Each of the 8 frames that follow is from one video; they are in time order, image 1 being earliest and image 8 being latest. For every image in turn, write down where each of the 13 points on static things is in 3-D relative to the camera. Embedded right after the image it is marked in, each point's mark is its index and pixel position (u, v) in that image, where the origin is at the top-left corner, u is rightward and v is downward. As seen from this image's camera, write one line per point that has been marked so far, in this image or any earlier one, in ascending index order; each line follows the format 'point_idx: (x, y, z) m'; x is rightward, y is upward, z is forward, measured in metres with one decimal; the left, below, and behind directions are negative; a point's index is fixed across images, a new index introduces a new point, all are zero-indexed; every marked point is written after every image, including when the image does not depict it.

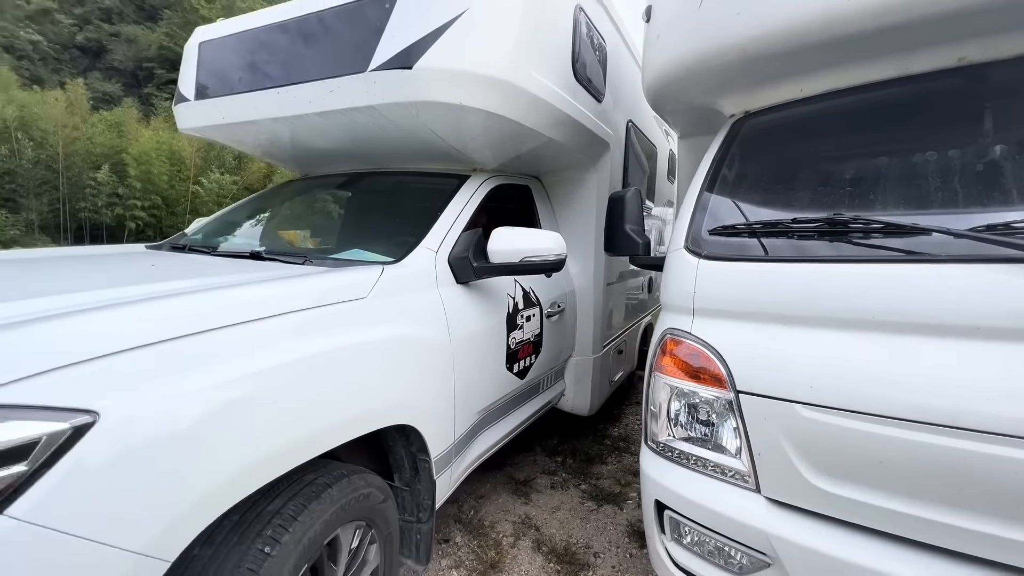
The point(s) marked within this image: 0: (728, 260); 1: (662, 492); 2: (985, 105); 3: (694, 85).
0: (+0.8, +0.1, +1.5) m
1: (+0.5, -0.7, +1.4) m
2: (+1.6, +0.6, +1.5) m
3: (+0.8, +0.9, +1.9) m
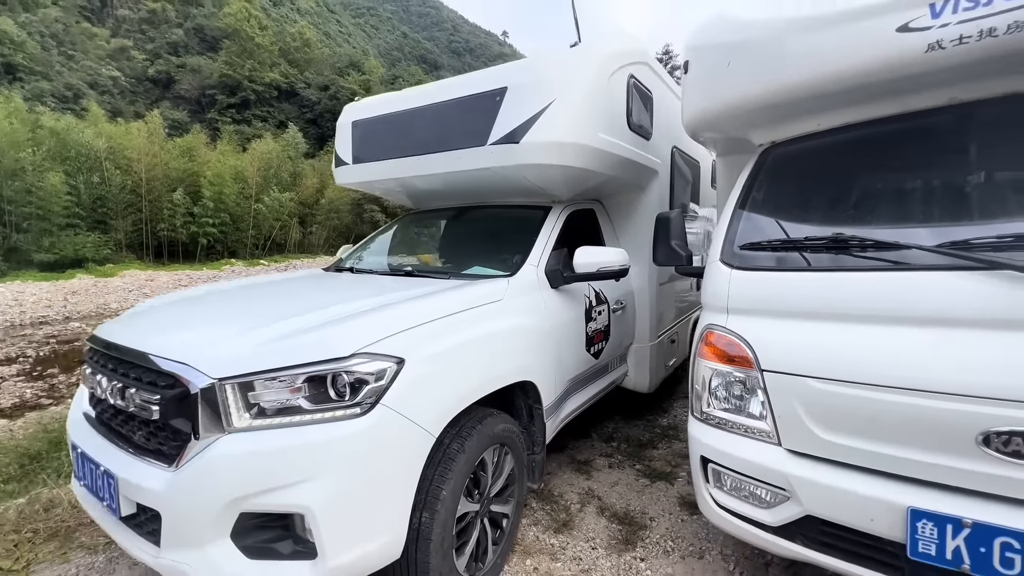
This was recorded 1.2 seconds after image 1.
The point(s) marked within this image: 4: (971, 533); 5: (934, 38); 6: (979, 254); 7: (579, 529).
0: (+1.1, +0.1, +1.9) m
1: (+0.8, -0.7, +1.9) m
2: (+1.9, +0.6, +1.9) m
3: (+1.1, +0.9, +2.3) m
4: (+1.3, -0.7, +1.3) m
5: (+1.6, +0.9, +1.7) m
6: (+1.6, +0.1, +1.5) m
7: (+0.4, -1.5, +2.8) m
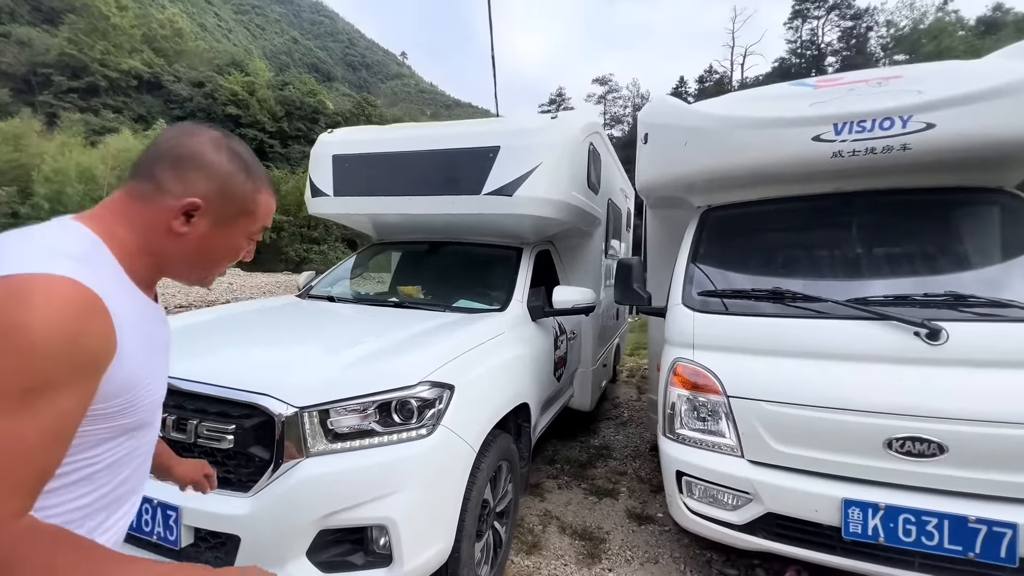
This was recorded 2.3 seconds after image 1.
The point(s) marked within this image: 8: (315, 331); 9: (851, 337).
0: (+1.1, -0.1, +2.4) m
1: (+0.8, -0.9, +2.2) m
2: (+1.9, +0.4, +2.6) m
3: (+1.1, +0.7, +2.8) m
4: (+1.5, -0.9, +1.8) m
5: (+1.7, +0.7, +2.3) m
6: (+1.7, -0.1, +2.1) m
7: (+0.2, -1.7, +3.0) m
8: (-0.9, -0.2, +2.1) m
9: (+1.6, -0.2, +2.0) m
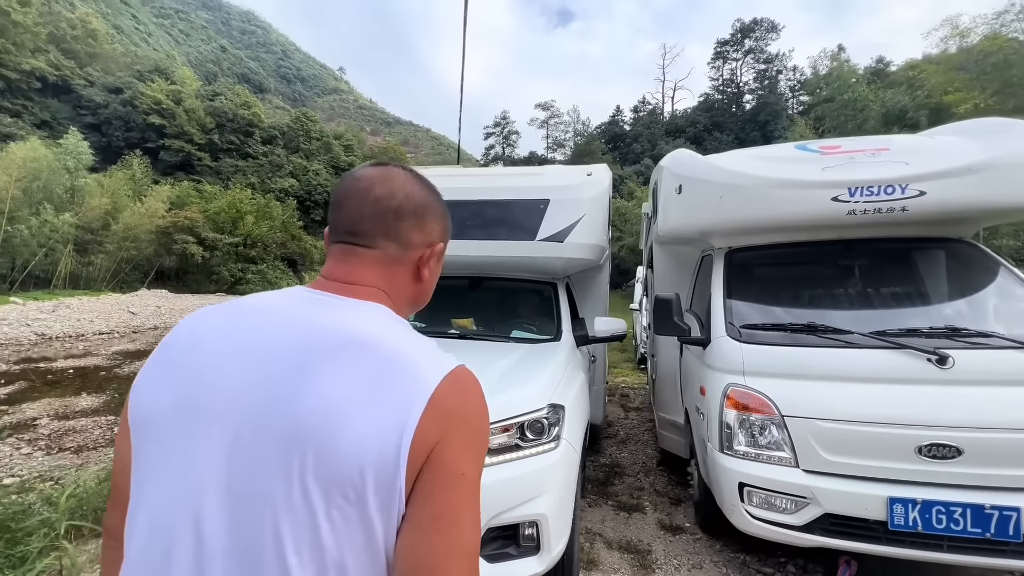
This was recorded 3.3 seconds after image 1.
0: (+1.6, -0.4, +2.8) m
1: (+1.3, -1.1, +2.6) m
2: (+2.4, +0.2, +3.1) m
3: (+1.5, +0.4, +3.3) m
4: (+2.0, -1.1, +2.2) m
5: (+2.1, +0.5, +2.8) m
6: (+2.2, -0.3, +2.6) m
7: (+0.6, -2.0, +3.2) m
8: (-0.4, -0.4, +2.2) m
9: (+2.1, -0.4, +2.5) m
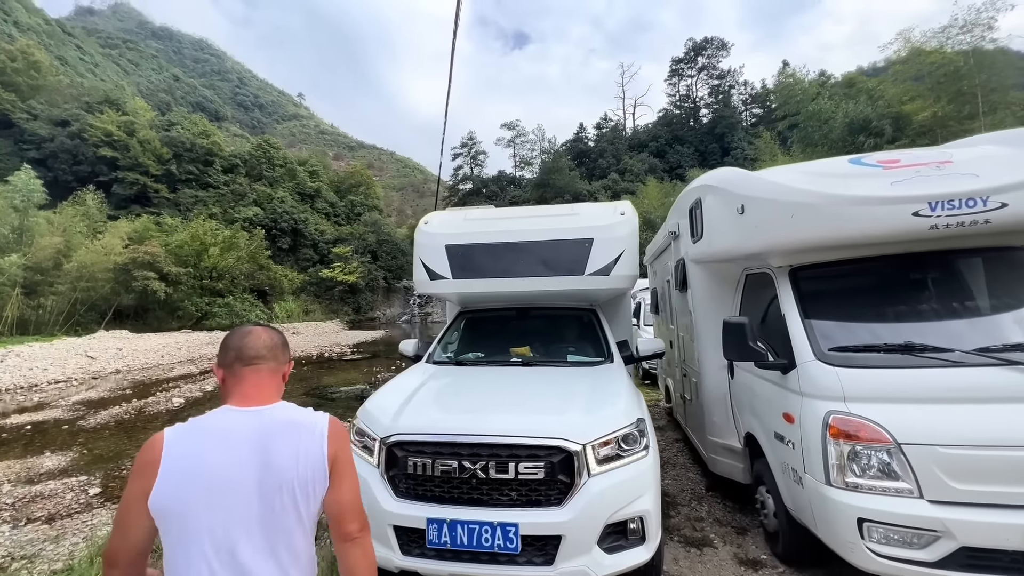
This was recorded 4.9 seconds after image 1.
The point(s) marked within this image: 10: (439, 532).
0: (+2.1, -0.5, +2.7) m
1: (+1.9, -1.2, +2.4) m
2: (+2.8, +0.1, +3.1) m
3: (+1.9, +0.3, +3.2) m
4: (+2.6, -1.2, +2.1) m
5: (+2.6, +0.4, +2.8) m
6: (+2.7, -0.4, +2.5) m
7: (+1.2, -2.1, +3.0) m
8: (+0.1, -0.6, +2.0) m
9: (+2.6, -0.5, +2.4) m
10: (-0.4, -1.4, +2.7) m
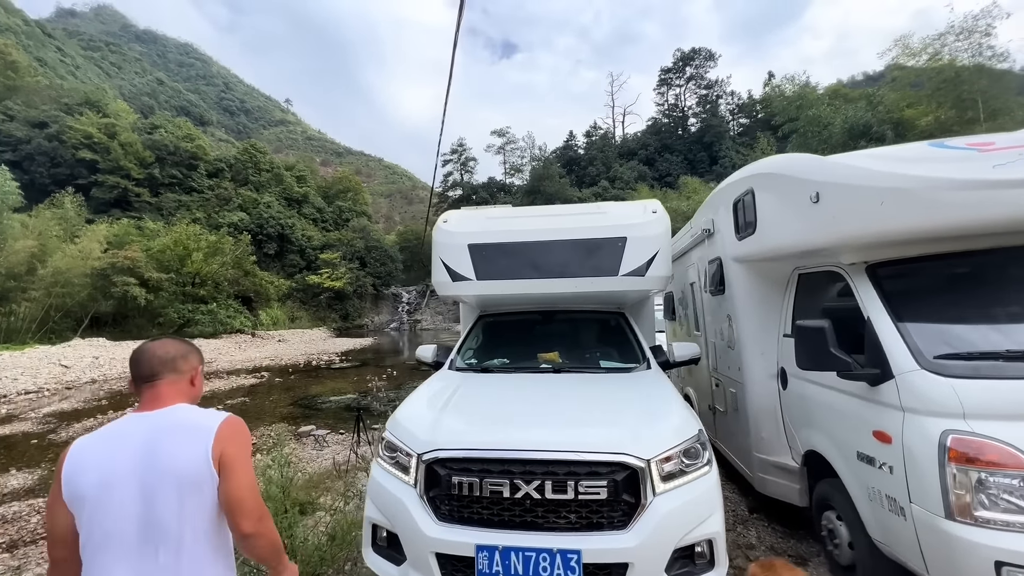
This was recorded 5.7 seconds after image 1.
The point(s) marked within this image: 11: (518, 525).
0: (+2.4, -0.5, +2.3) m
1: (+2.2, -1.2, +2.0) m
2: (+3.1, +0.1, +2.7) m
3: (+2.2, +0.3, +2.8) m
4: (+2.9, -1.1, +1.7) m
5: (+2.9, +0.4, +2.4) m
6: (+3.0, -0.4, +2.1) m
7: (+1.5, -2.1, +2.5) m
8: (+0.5, -0.6, +1.6) m
9: (+2.9, -0.5, +2.0) m
10: (-0.1, -1.4, +2.2) m
11: (0.0, -1.3, +2.3) m
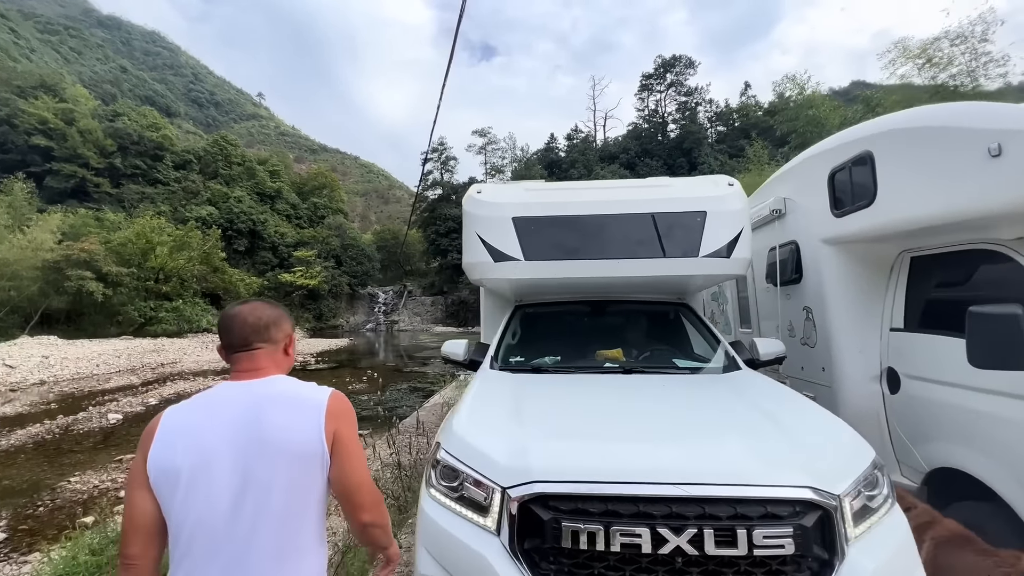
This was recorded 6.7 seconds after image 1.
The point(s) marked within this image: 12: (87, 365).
0: (+2.9, -0.3, +1.7) m
1: (+2.7, -1.1, +1.4) m
2: (+3.6, +0.2, +2.1) m
3: (+2.6, +0.4, +2.2) m
4: (+3.4, -1.0, +1.1) m
5: (+3.4, +0.5, +1.8) m
6: (+3.5, -0.3, +1.6) m
7: (+2.0, -2.0, +1.9) m
8: (+1.0, -0.4, +0.8) m
9: (+3.4, -0.4, +1.5) m
10: (+0.4, -1.3, +1.5) m
11: (+0.5, -1.1, +1.6) m
12: (-15.7, -2.8, +16.6) m
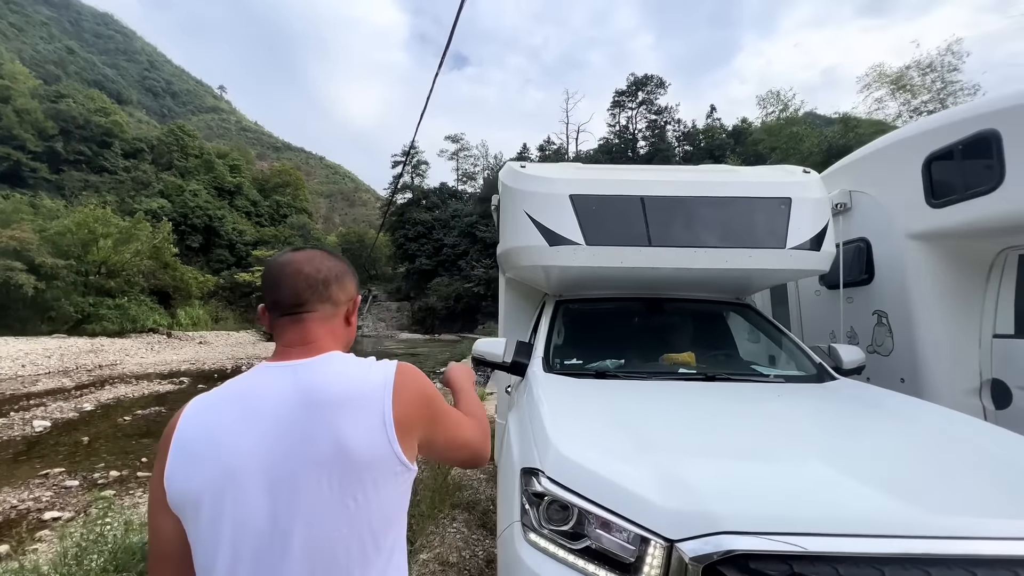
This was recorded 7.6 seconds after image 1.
0: (+3.3, -0.3, +1.3) m
1: (+3.2, -1.0, +1.0) m
2: (+4.0, +0.2, +1.8) m
3: (+3.1, +0.4, +1.8) m
4: (+3.9, -1.0, +0.8) m
5: (+3.9, +0.5, +1.5) m
6: (+4.0, -0.2, +1.3) m
7: (+2.4, -2.0, +1.4) m
8: (+1.5, -0.3, +0.3) m
9: (+3.9, -0.4, +1.1) m
10: (+0.8, -1.2, +0.9) m
11: (+1.0, -1.0, +1.0) m
12: (-16.4, -2.5, +14.7) m
